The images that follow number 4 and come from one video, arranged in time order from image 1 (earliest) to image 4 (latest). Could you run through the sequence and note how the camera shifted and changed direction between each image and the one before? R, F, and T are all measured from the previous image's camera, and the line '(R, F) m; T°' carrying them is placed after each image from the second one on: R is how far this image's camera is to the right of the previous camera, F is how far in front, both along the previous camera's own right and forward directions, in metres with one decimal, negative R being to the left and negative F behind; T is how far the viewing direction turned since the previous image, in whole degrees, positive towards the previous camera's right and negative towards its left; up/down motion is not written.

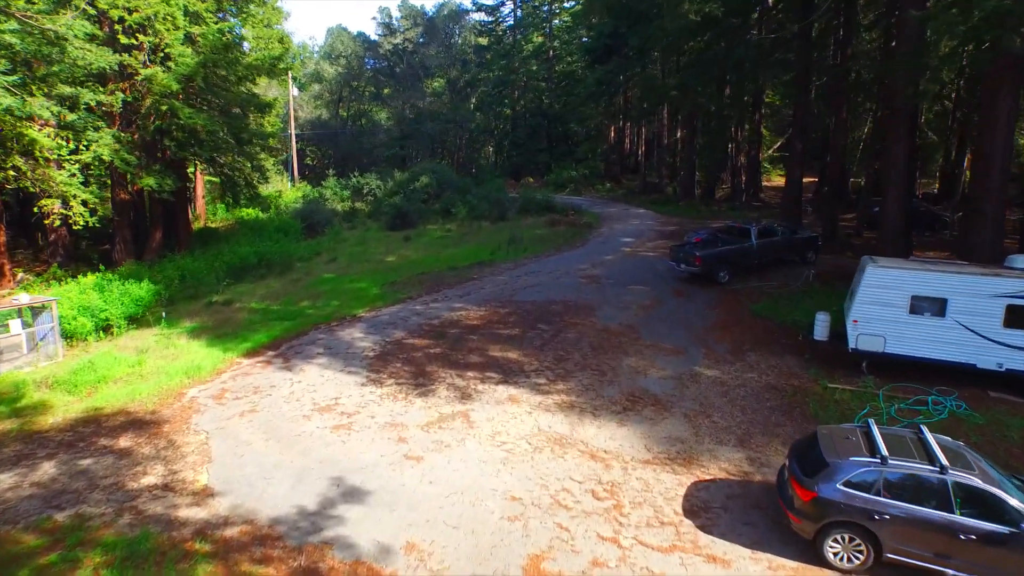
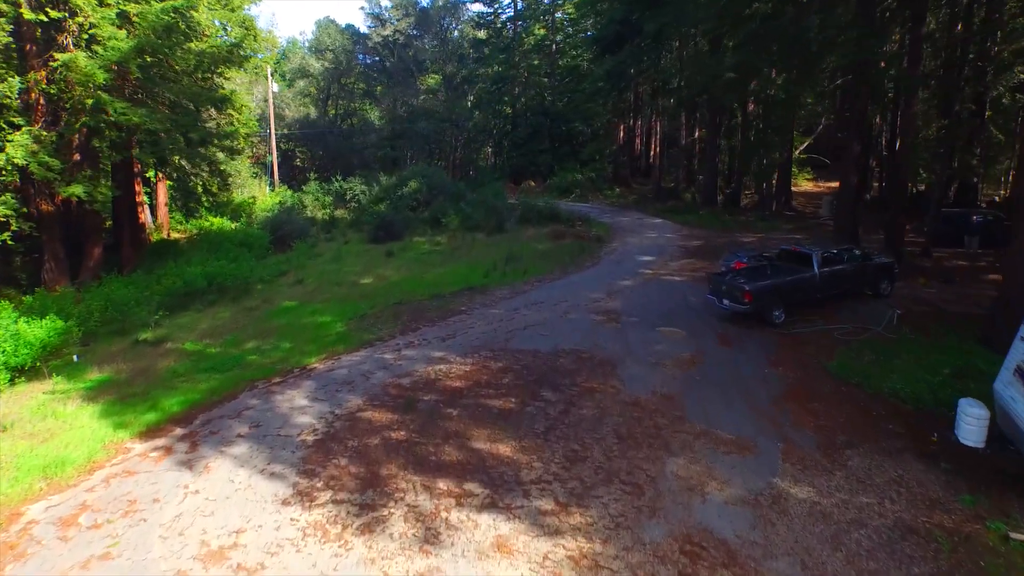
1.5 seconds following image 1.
(+0.1, +3.9) m; 0°
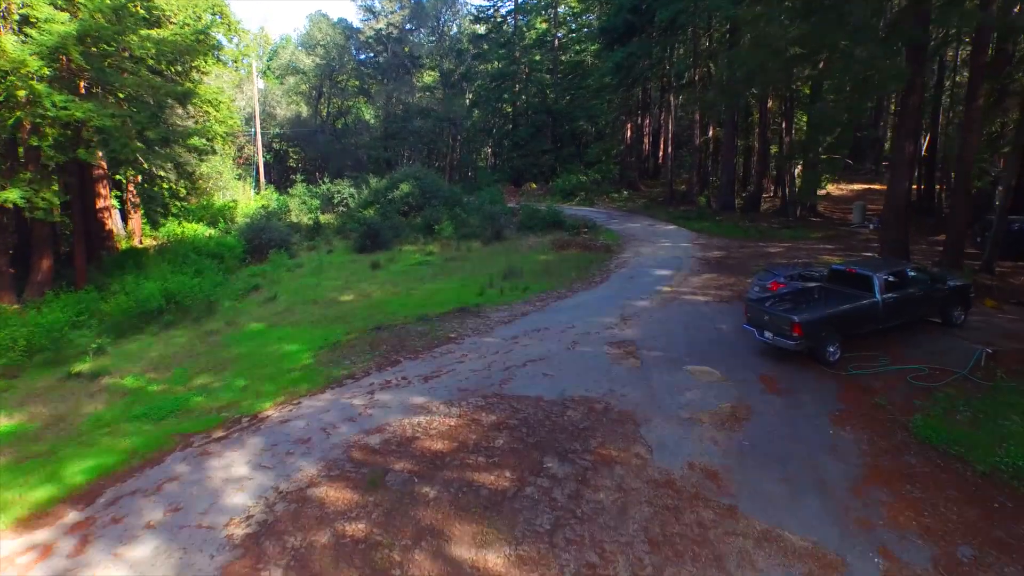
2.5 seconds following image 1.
(+0.1, +2.5) m; 0°
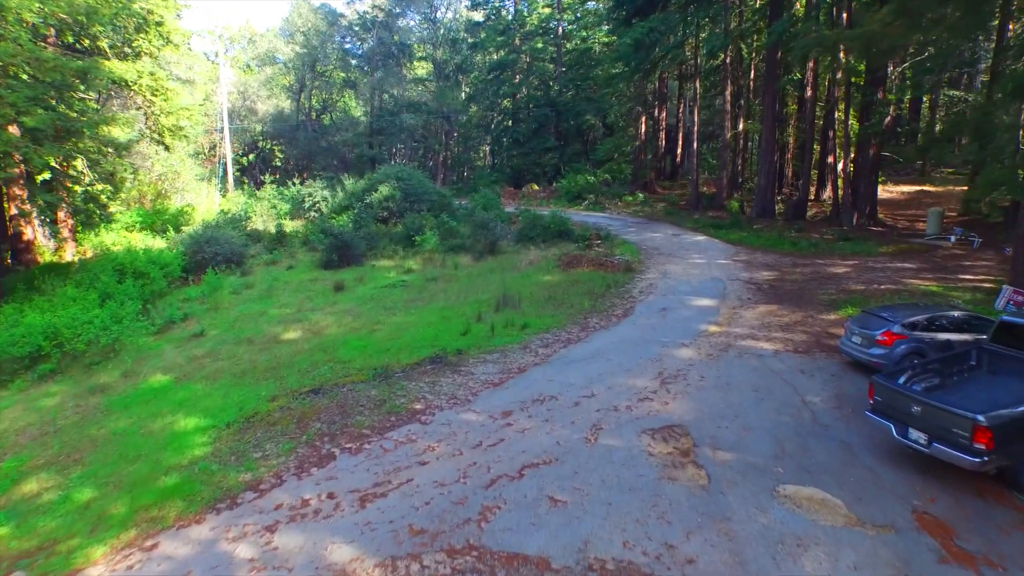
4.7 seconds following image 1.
(+0.2, +4.5) m; 0°
